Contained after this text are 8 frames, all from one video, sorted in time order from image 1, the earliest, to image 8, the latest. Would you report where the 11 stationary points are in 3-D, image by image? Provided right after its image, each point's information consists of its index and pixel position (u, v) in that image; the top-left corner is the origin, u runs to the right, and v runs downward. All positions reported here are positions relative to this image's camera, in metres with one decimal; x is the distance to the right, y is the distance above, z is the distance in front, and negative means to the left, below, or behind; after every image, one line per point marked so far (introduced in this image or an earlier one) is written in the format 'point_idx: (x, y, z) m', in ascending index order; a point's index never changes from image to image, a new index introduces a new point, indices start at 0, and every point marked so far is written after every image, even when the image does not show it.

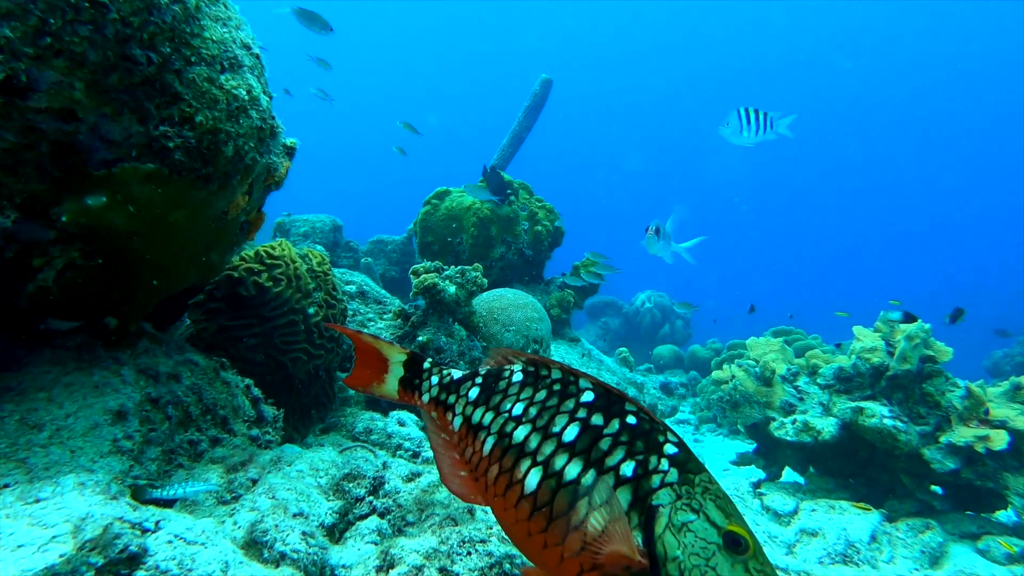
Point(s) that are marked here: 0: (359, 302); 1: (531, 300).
0: (-1.5, -0.1, +5.8) m
1: (+0.2, -0.1, +6.6) m
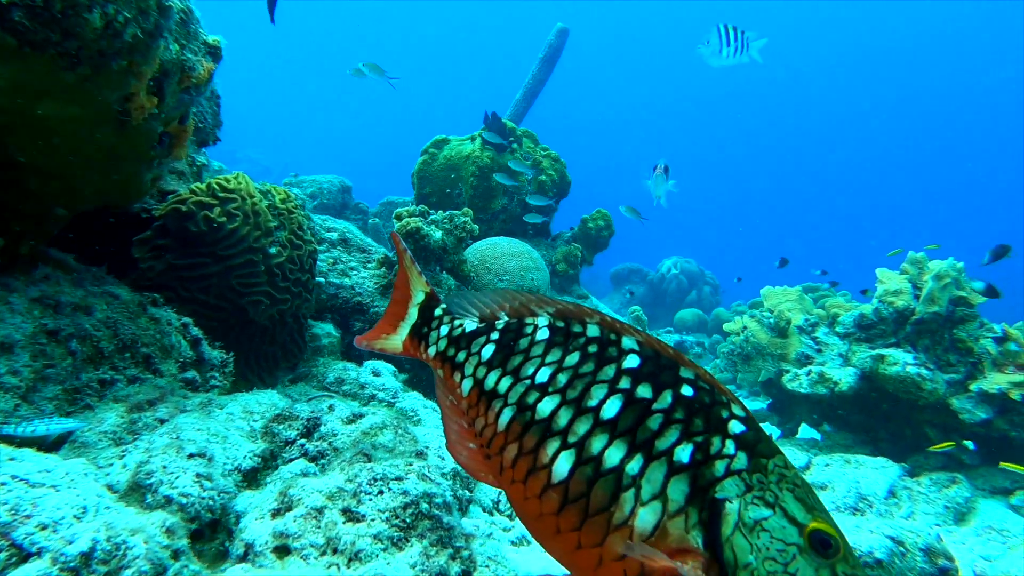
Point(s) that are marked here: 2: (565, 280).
0: (-1.6, +0.4, +5.4) m
1: (+0.1, +0.4, +6.2) m
2: (+0.9, +0.1, +7.8) m
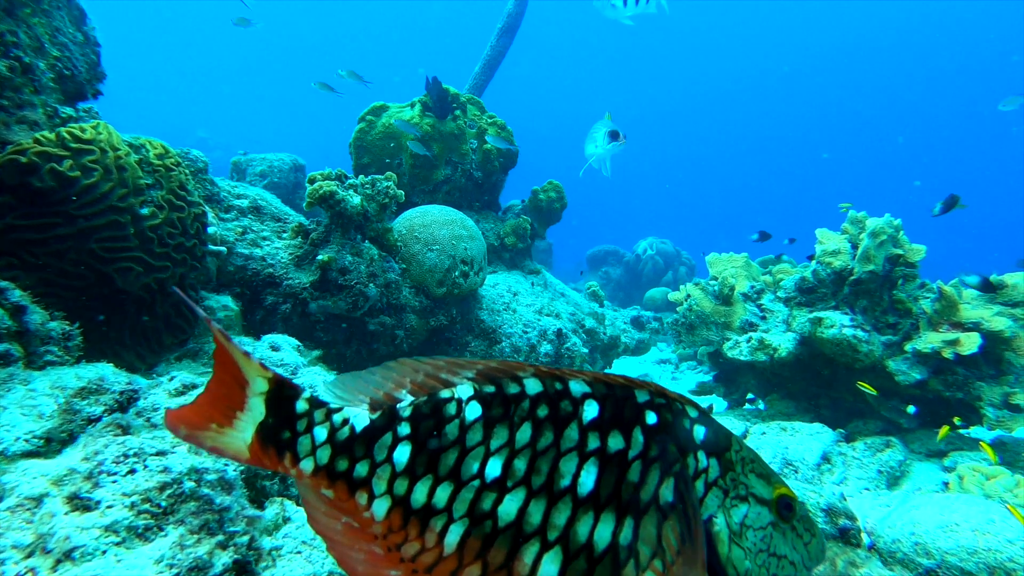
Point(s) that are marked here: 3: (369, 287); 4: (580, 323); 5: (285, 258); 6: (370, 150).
0: (-2.2, +0.6, +5.0) m
1: (-0.5, +0.7, +5.9) m
2: (+0.1, +0.4, +7.5) m
3: (-1.2, 0.0, +4.9) m
4: (+0.8, -0.4, +6.7) m
5: (-1.9, +0.2, +4.9) m
6: (-1.7, +1.7, +7.4) m
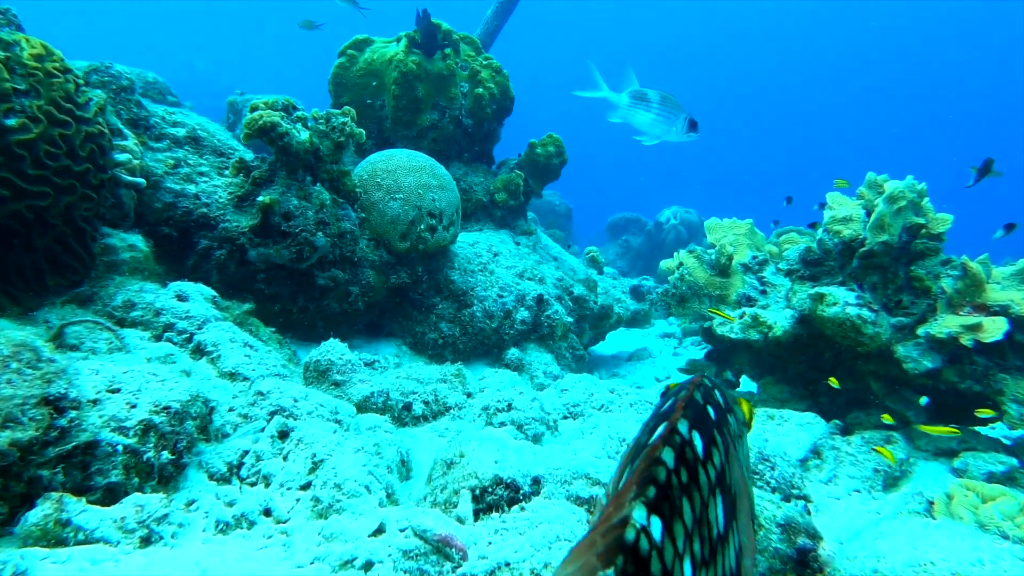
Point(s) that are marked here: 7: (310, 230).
0: (-2.4, +1.0, +4.5) m
1: (-0.7, +1.1, +5.2) m
2: (0.0, +0.9, +6.9) m
3: (-1.4, +0.4, +4.3) m
4: (+0.6, 0.0, +6.1) m
5: (-2.1, +0.7, +4.3) m
6: (-1.8, +2.3, +6.8) m
7: (-1.5, +0.4, +4.3) m
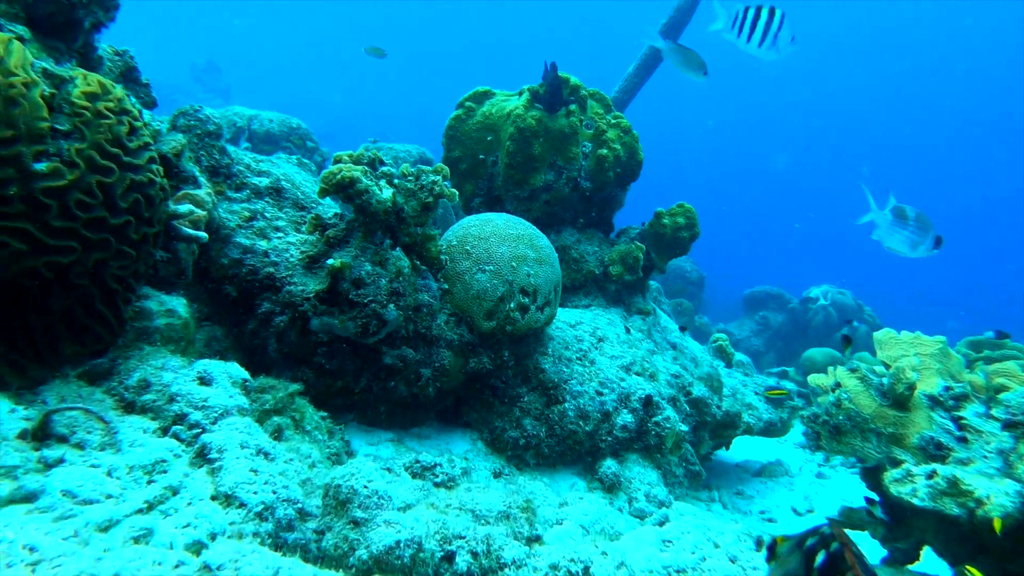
0: (-1.7, +0.6, +4.1) m
1: (+0.2, +0.4, +4.5) m
2: (+1.1, 0.0, +6.0) m
3: (-0.8, -0.1, +3.7) m
4: (+1.5, -0.9, +5.1) m
5: (-1.4, +0.2, +3.9) m
6: (-0.5, +1.5, +6.4) m
7: (-0.8, -0.1, +3.7) m
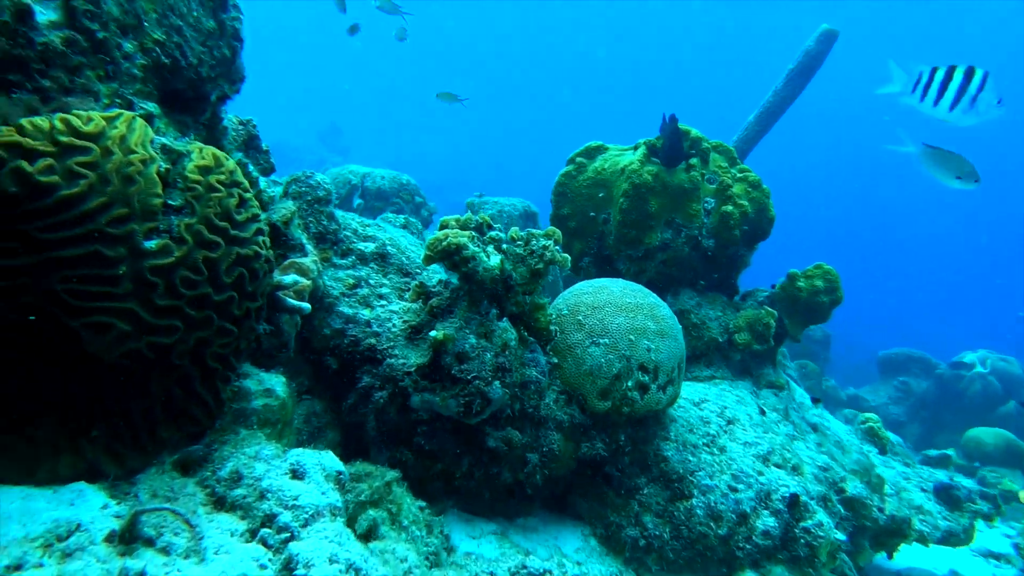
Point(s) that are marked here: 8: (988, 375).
0: (-0.9, +0.1, +4.0) m
1: (+1.0, -0.1, +4.1) m
2: (+2.1, -0.6, +5.3) m
3: (-0.1, -0.6, +3.4) m
4: (+2.3, -1.4, +4.3) m
5: (-0.7, -0.2, +3.7) m
6: (+0.6, +0.9, +6.1) m
7: (-0.1, -0.5, +3.4) m
8: (+8.9, -1.6, +11.1) m
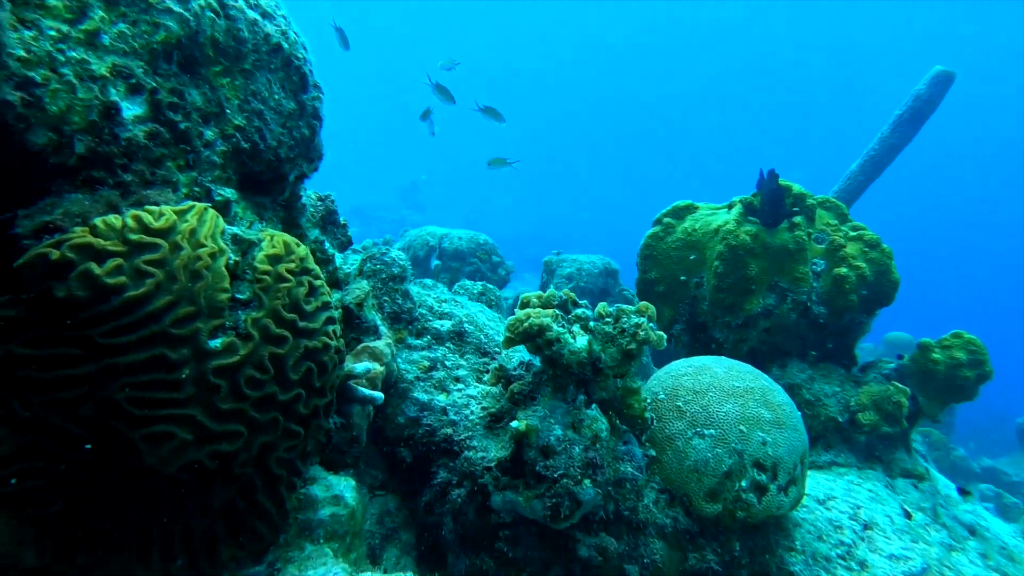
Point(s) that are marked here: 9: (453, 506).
0: (-0.4, -0.4, +3.7) m
1: (+1.5, -0.6, +3.6) m
2: (+2.8, -1.2, +4.6) m
3: (+0.4, -1.0, +3.0) m
4: (+2.9, -1.9, +3.5) m
5: (-0.2, -0.7, +3.3) m
6: (+1.4, +0.2, +5.6) m
7: (+0.3, -1.0, +3.0) m
8: (+10.3, -2.5, +9.4) m
9: (-0.3, -1.2, +3.1) m
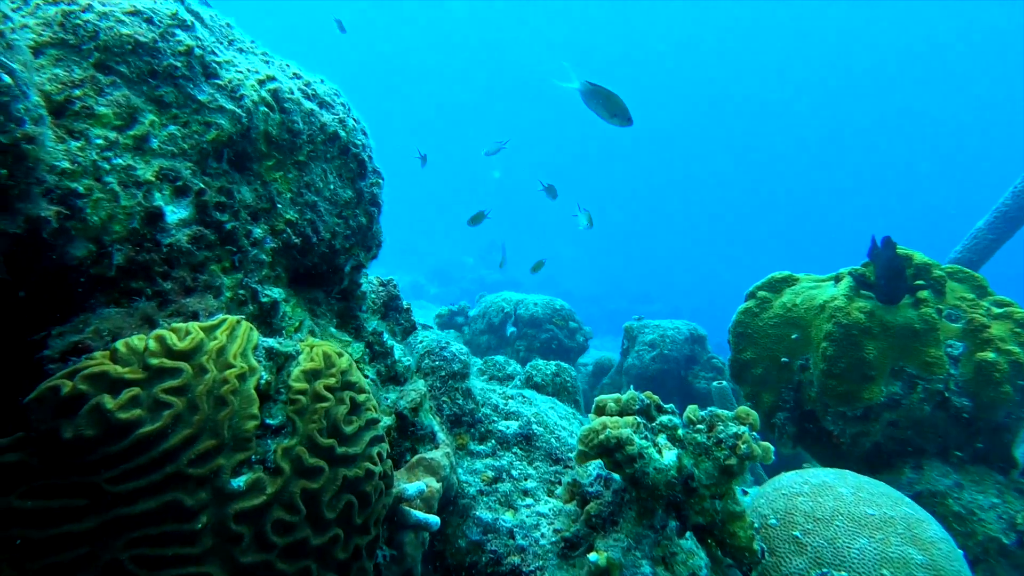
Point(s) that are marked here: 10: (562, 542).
0: (0.0, -0.9, +3.2) m
1: (+1.9, -1.0, +2.9) m
2: (+3.3, -1.7, +3.6) m
3: (+0.7, -1.5, +2.4) m
4: (+3.3, -2.3, +2.5) m
5: (+0.2, -1.2, +2.8) m
6: (+2.0, -0.4, +5.0) m
7: (+0.6, -1.4, +2.4) m
8: (+11.4, -3.2, +7.3) m
9: (0.0, -1.6, +2.6) m
10: (+0.2, -1.2, +2.8) m
